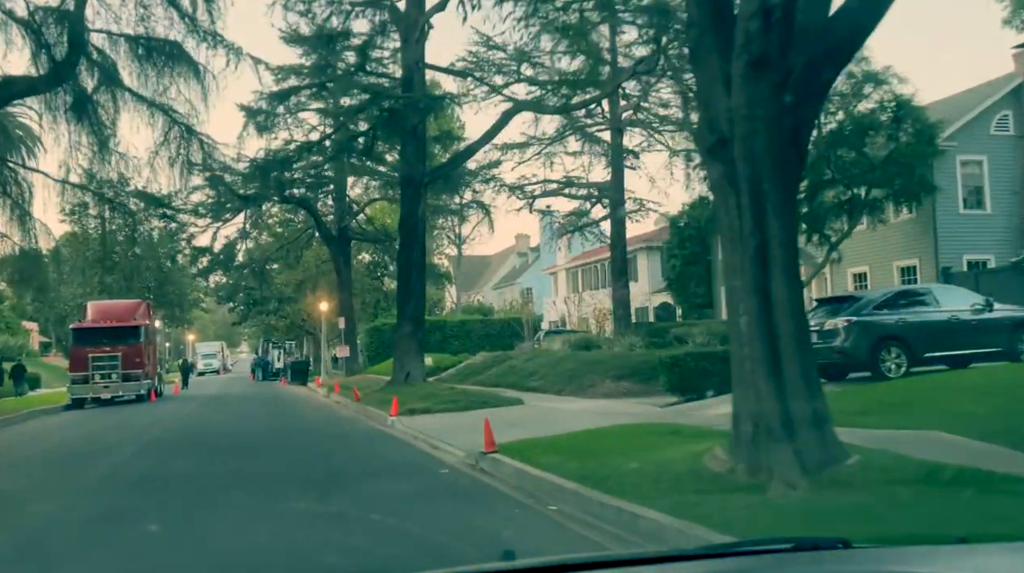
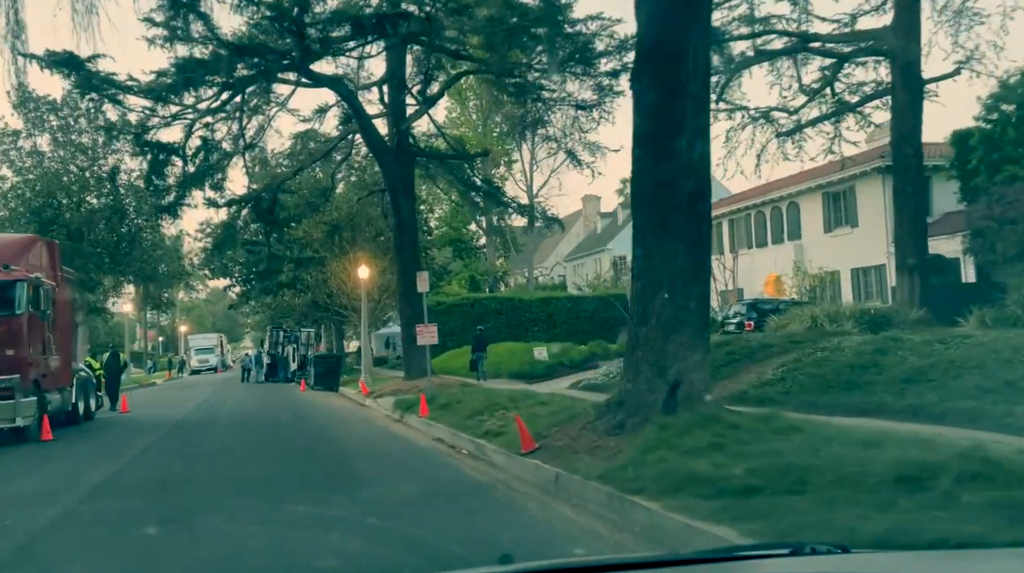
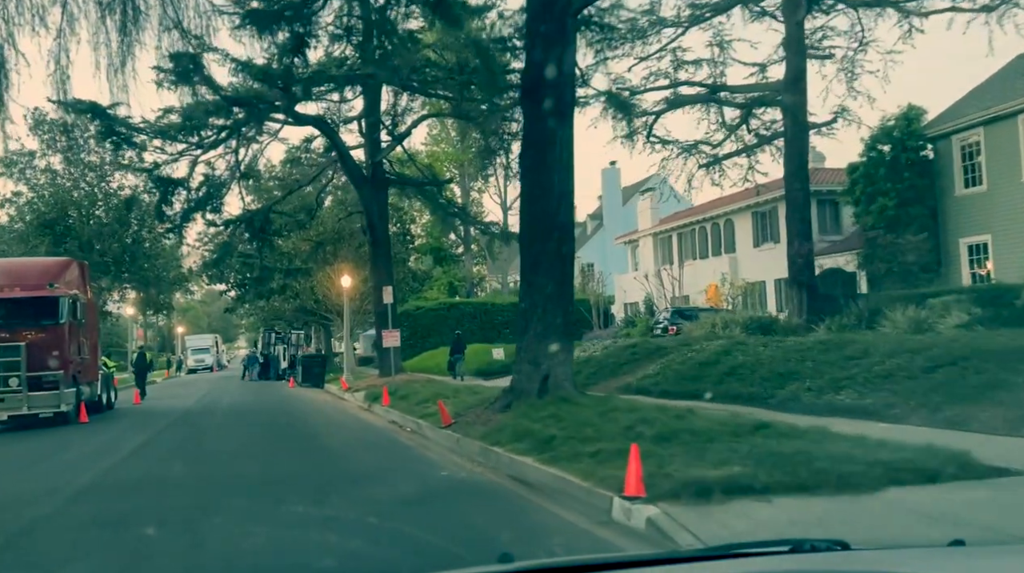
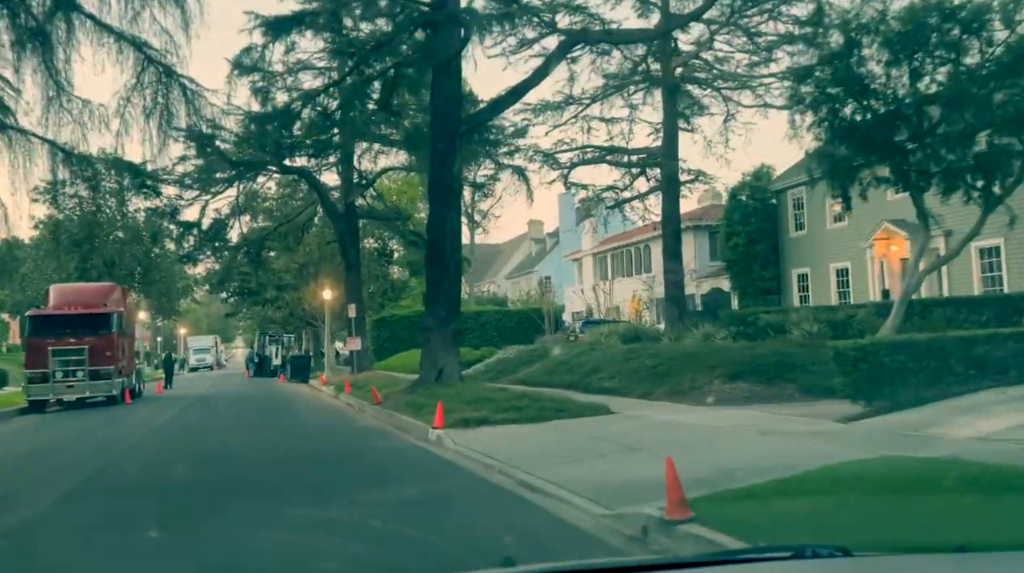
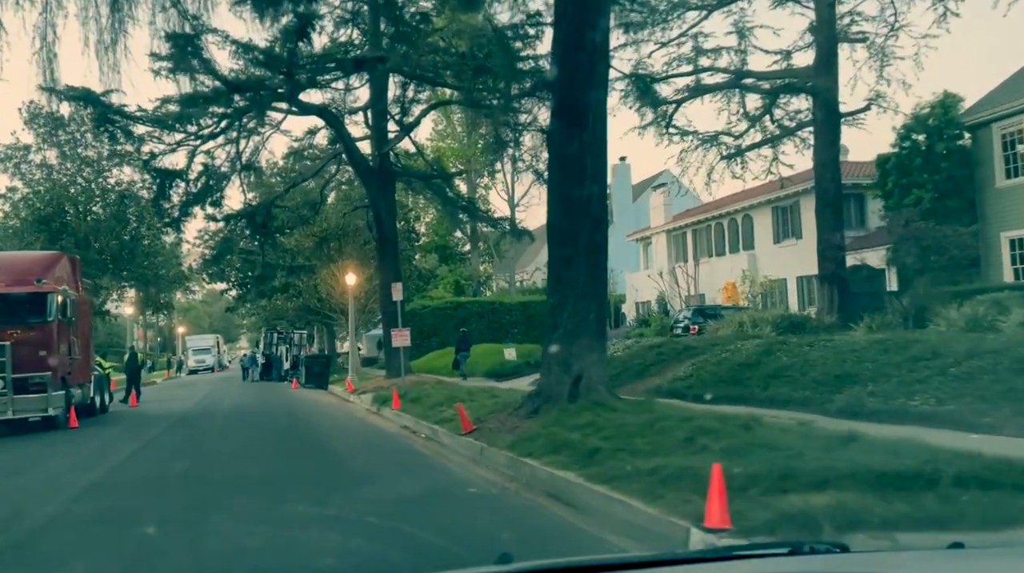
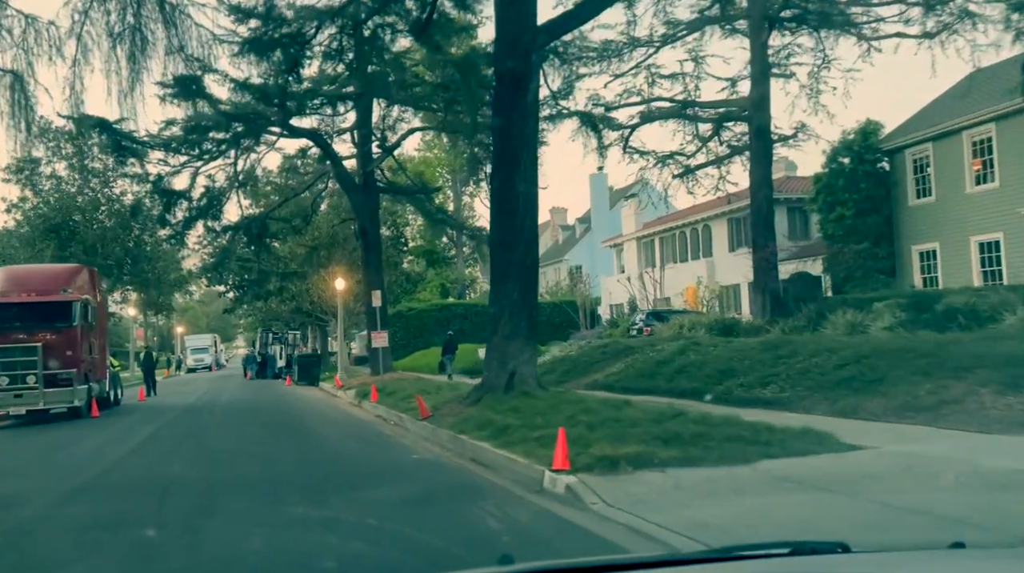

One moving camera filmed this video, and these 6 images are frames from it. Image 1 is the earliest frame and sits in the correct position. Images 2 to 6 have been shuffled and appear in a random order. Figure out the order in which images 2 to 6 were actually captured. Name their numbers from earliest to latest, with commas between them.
4, 6, 3, 5, 2
